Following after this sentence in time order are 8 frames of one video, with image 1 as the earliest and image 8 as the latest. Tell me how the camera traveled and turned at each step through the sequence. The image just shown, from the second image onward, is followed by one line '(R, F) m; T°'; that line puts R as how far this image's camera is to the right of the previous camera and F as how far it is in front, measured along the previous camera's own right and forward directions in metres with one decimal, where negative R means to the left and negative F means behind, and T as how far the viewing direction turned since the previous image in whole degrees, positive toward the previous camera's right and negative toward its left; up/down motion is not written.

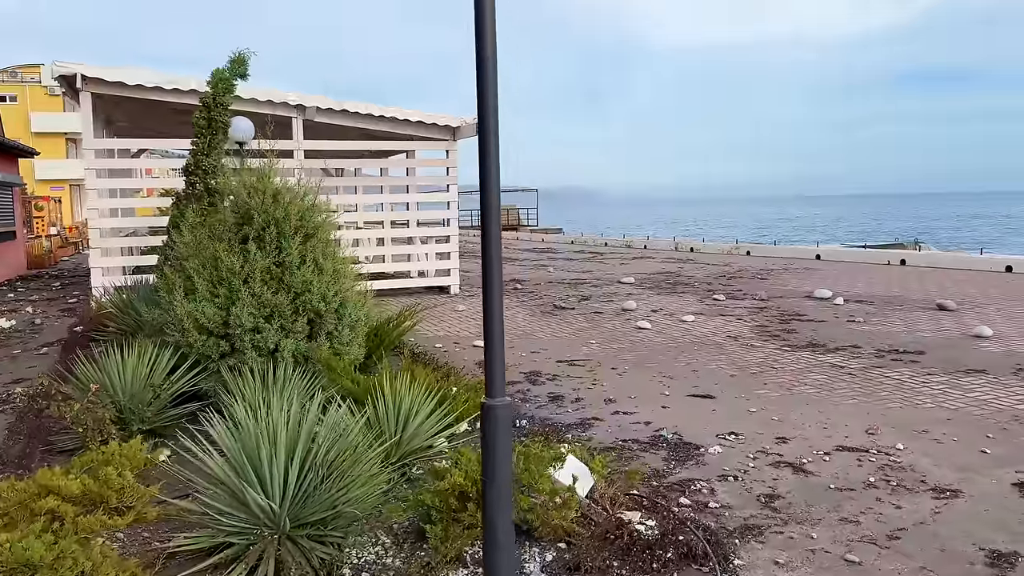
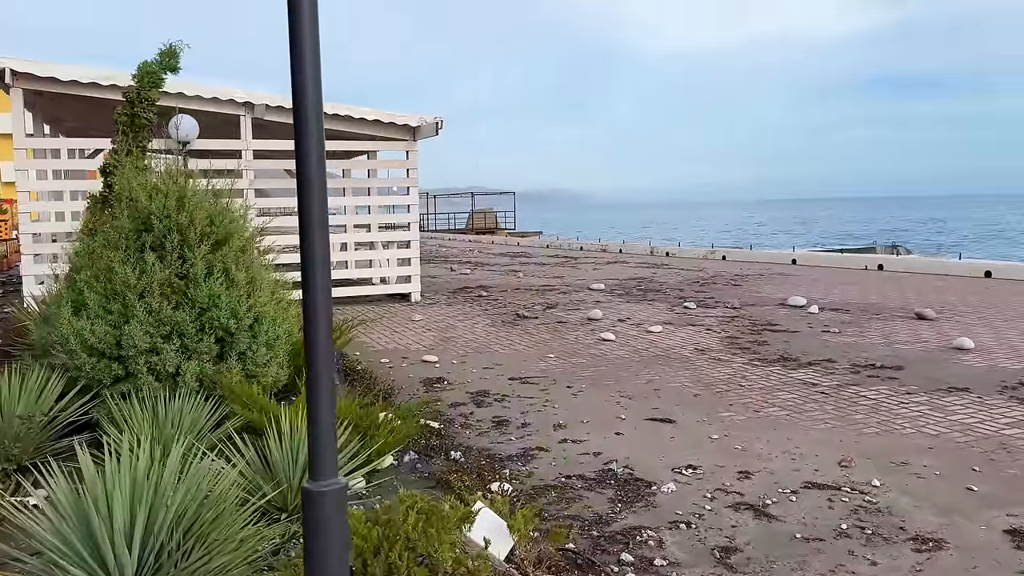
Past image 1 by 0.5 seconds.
(+0.2, +0.5) m; +1°
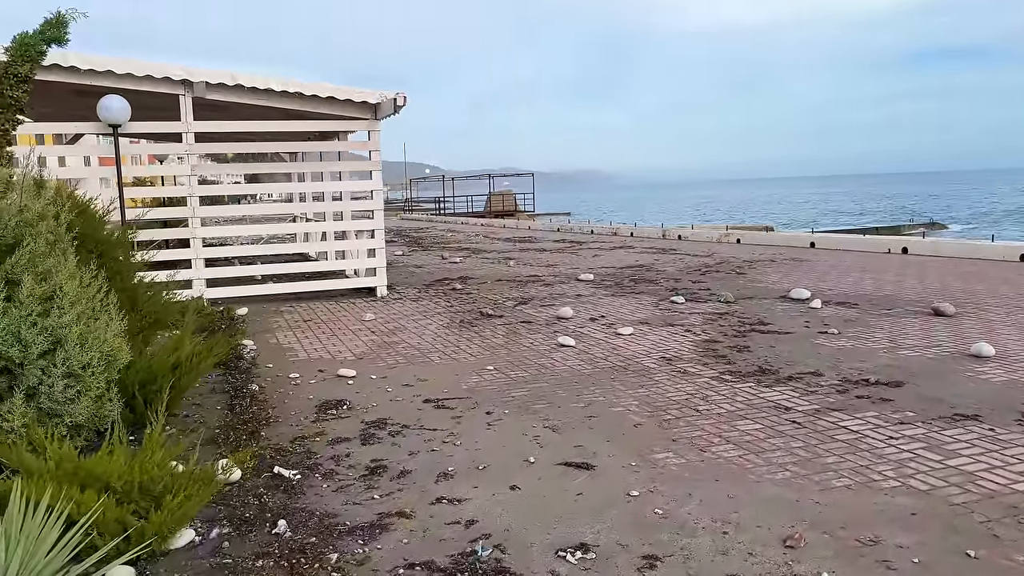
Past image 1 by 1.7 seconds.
(+0.7, +1.0) m; -2°
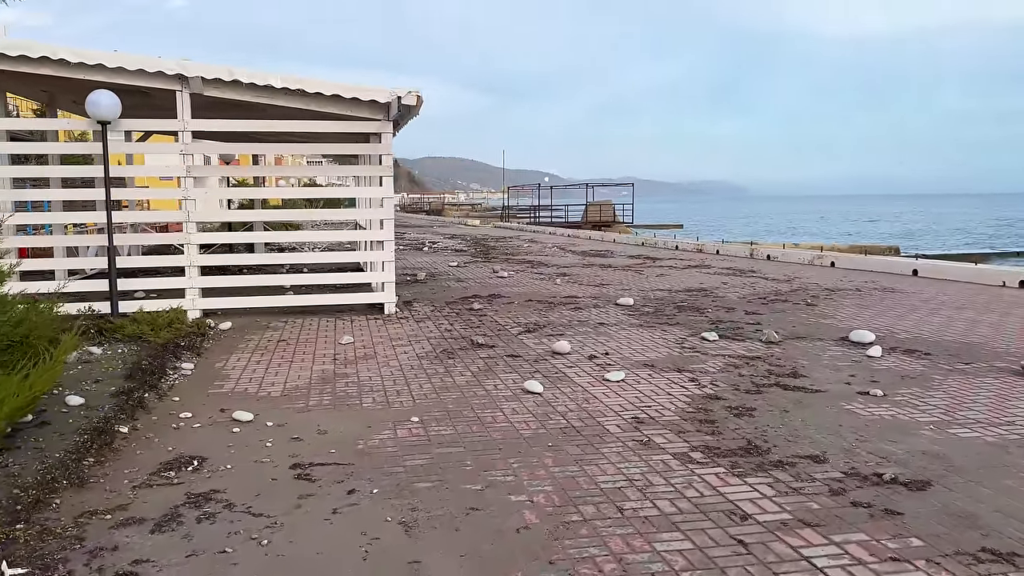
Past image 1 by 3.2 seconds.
(+1.0, +1.1) m; -8°
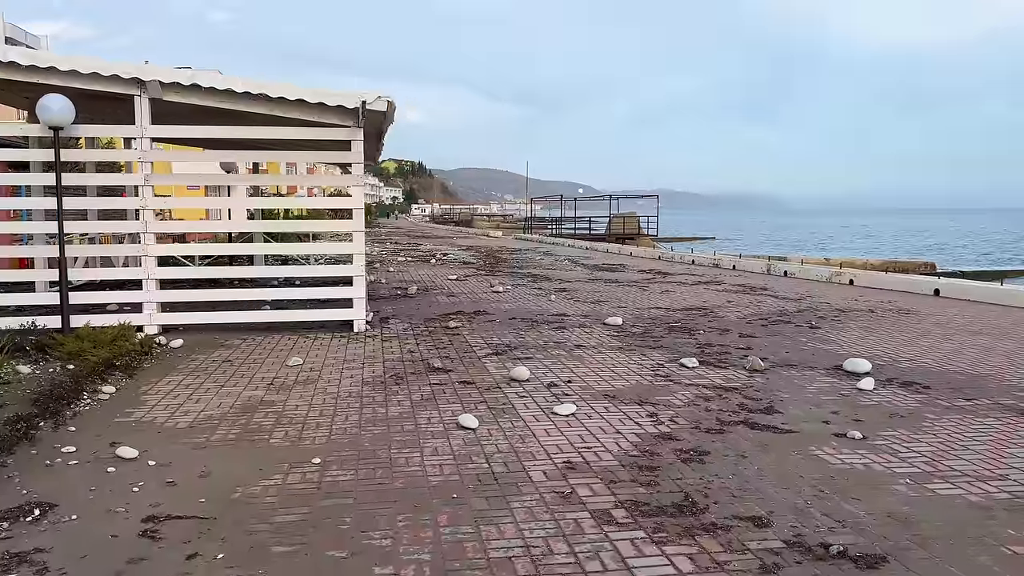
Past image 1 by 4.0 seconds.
(+0.6, +0.6) m; -2°
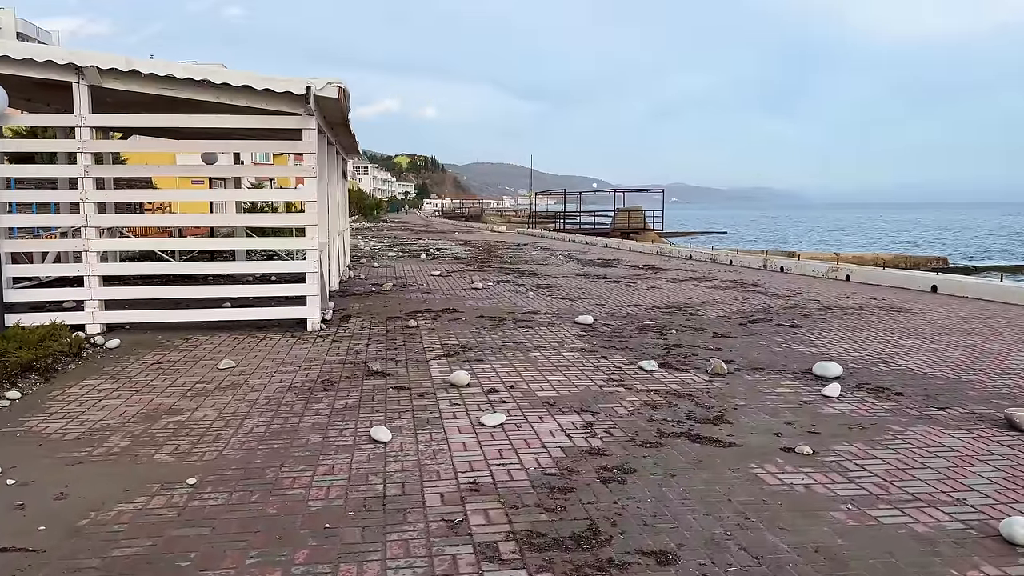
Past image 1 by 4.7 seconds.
(+0.5, +0.4) m; -1°
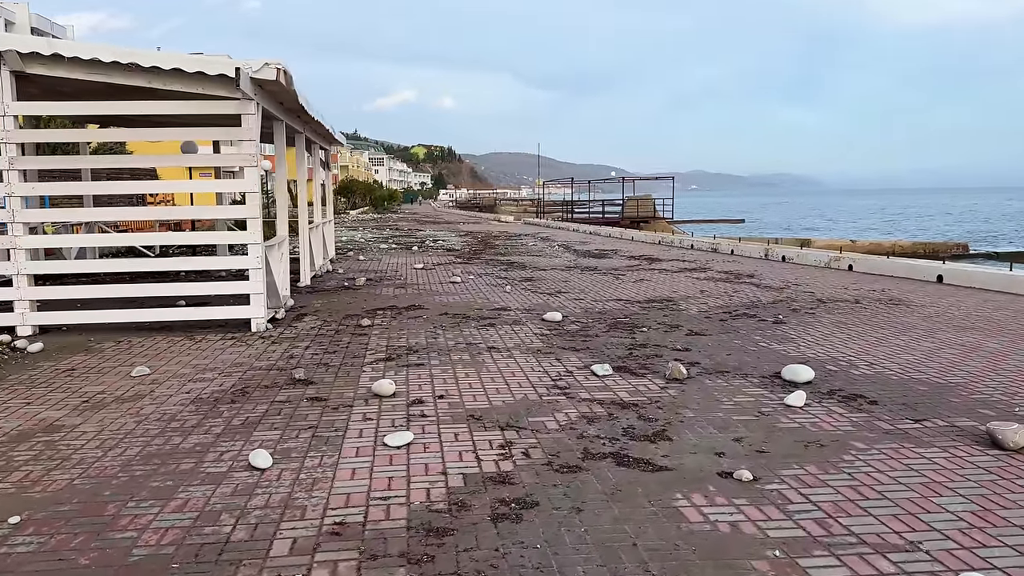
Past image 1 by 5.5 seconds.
(+0.6, +0.6) m; -1°
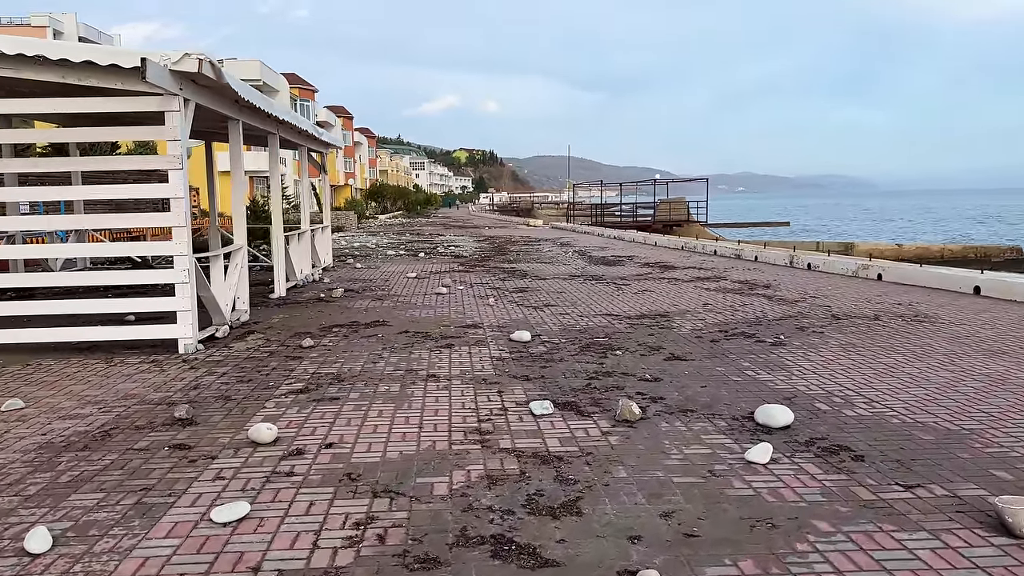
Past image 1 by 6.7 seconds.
(+0.7, +0.9) m; -3°
